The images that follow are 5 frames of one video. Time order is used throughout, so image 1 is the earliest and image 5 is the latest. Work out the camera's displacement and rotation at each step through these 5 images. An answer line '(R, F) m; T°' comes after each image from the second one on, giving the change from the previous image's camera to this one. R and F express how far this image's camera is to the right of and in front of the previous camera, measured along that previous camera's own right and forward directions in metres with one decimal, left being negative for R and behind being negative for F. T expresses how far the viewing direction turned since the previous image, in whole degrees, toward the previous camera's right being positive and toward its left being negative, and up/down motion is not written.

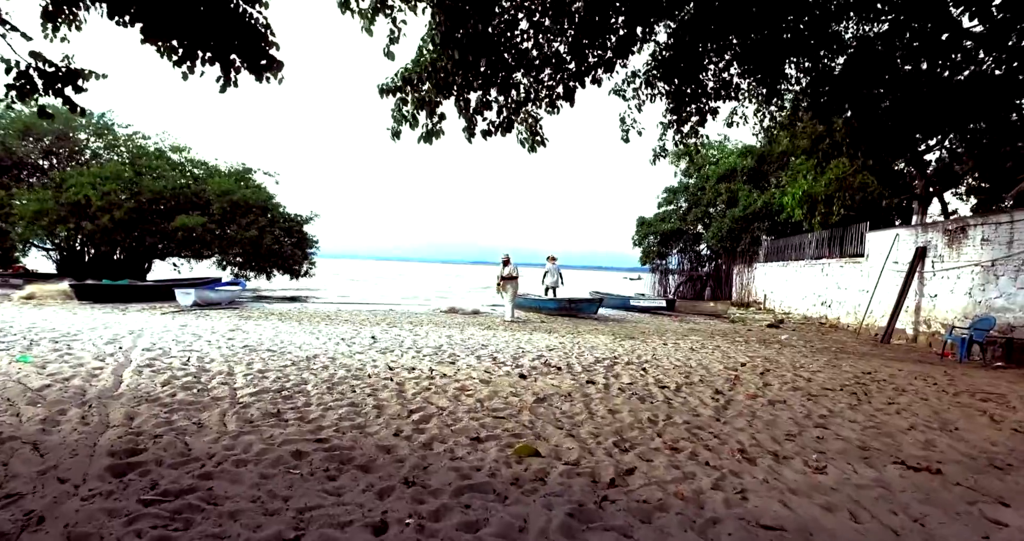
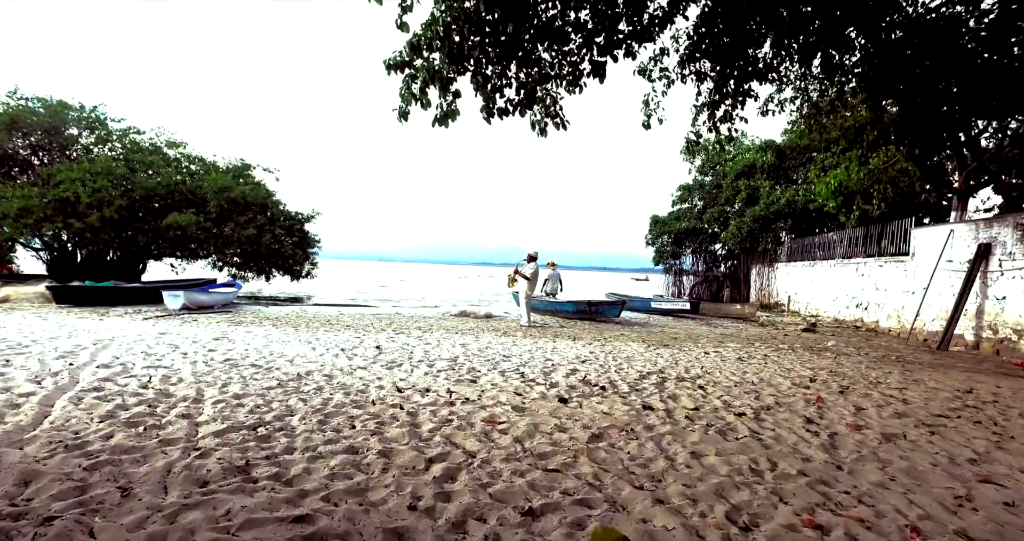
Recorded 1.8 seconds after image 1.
(-0.3, +1.0) m; -1°
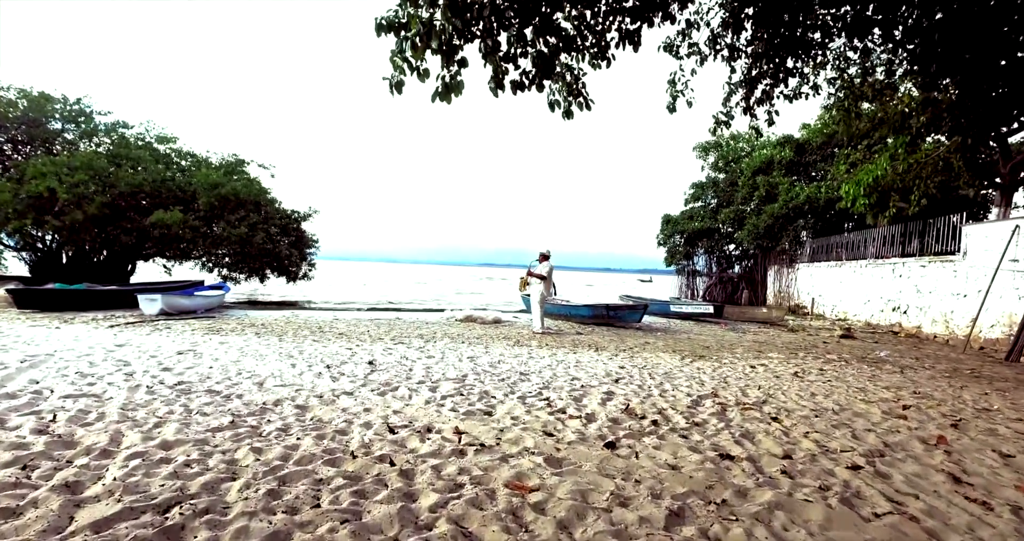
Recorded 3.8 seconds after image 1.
(-0.2, +1.0) m; 0°
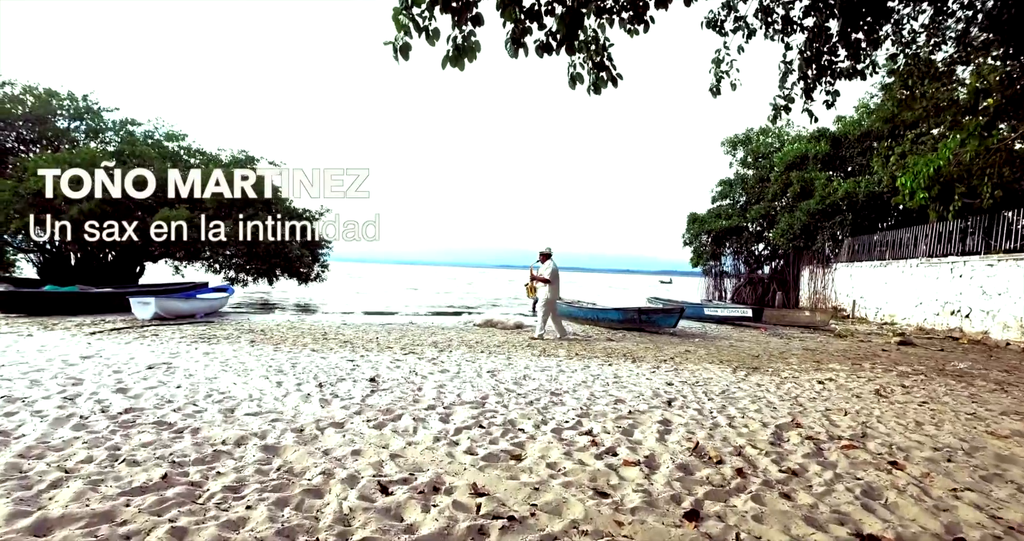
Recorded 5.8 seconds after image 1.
(-0.1, +0.9) m; -2°
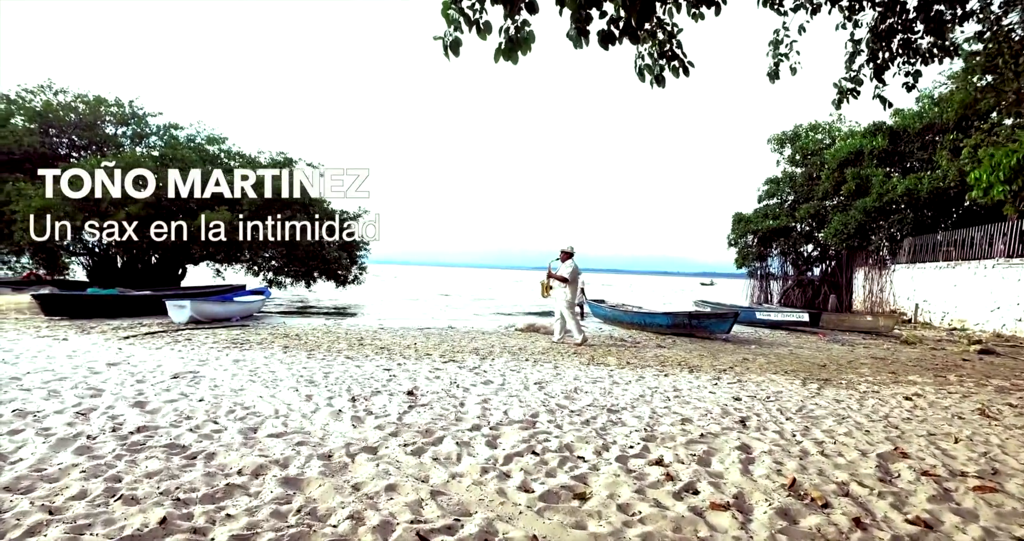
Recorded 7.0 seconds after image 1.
(-0.1, +0.5) m; -4°
